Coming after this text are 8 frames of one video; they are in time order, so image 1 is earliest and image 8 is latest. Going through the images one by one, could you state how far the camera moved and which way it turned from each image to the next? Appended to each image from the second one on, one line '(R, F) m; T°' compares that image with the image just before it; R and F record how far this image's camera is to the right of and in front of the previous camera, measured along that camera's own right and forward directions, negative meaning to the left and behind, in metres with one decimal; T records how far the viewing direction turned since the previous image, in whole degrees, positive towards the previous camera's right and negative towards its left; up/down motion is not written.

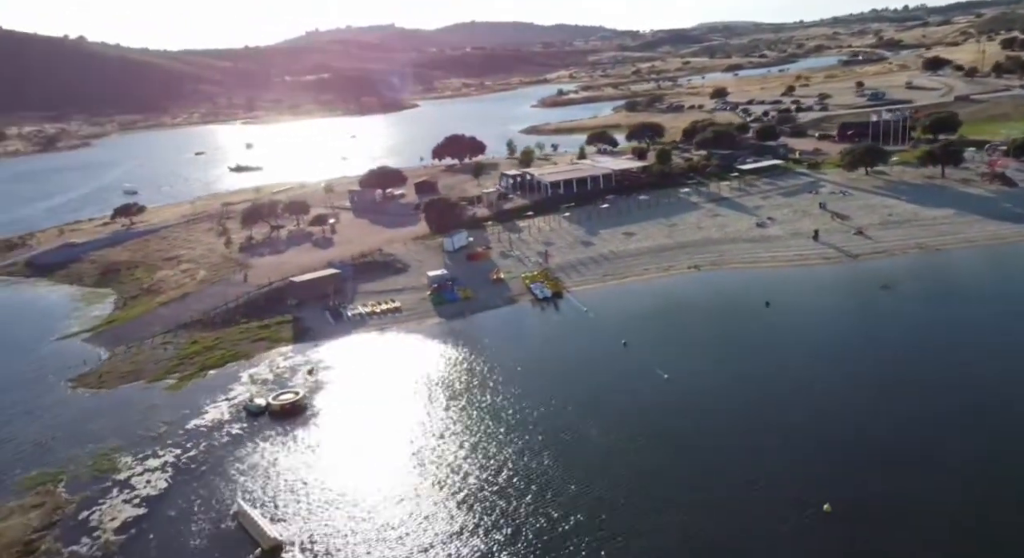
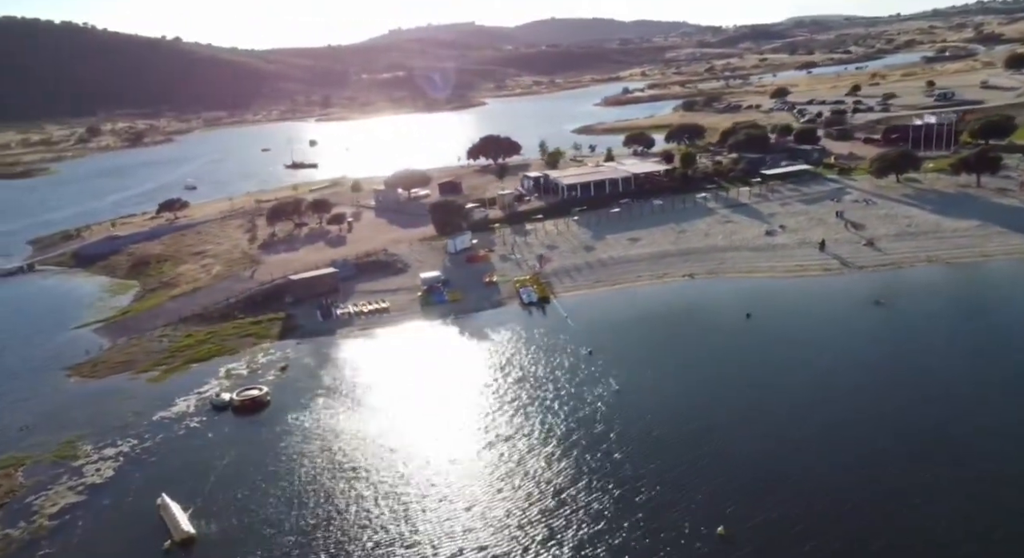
(+4.1, +0.1) m; -5°
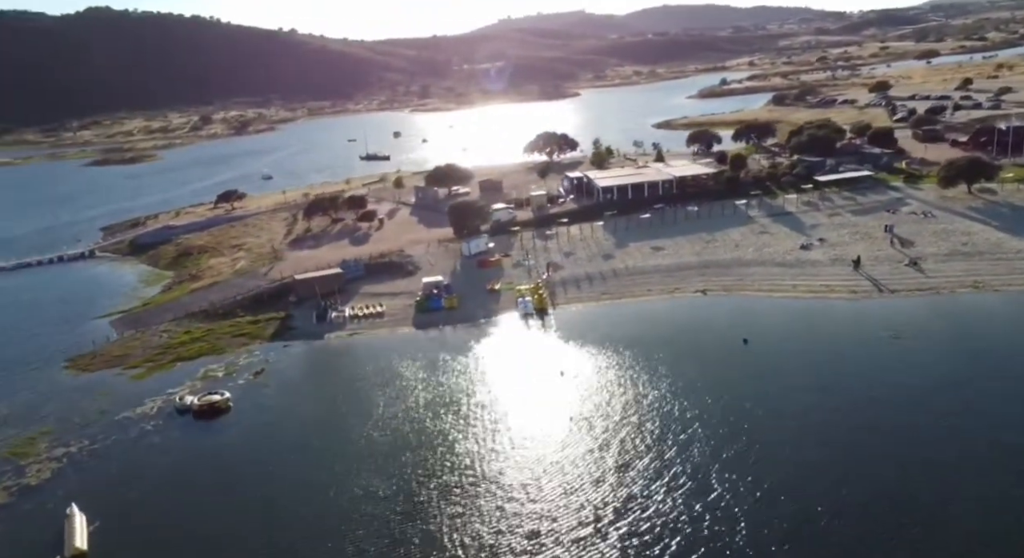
(+4.6, +1.9) m; -7°
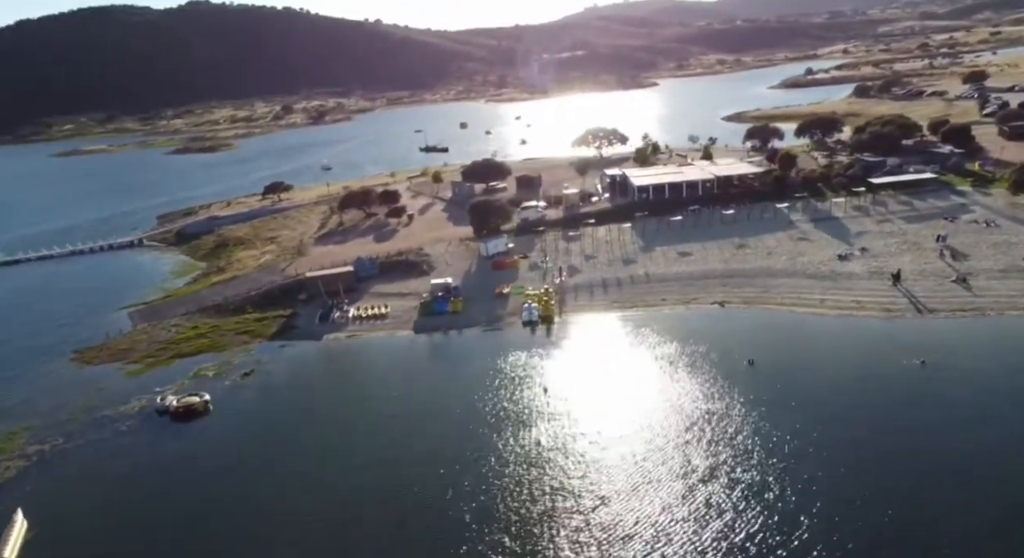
(+3.2, +1.7) m; -5°
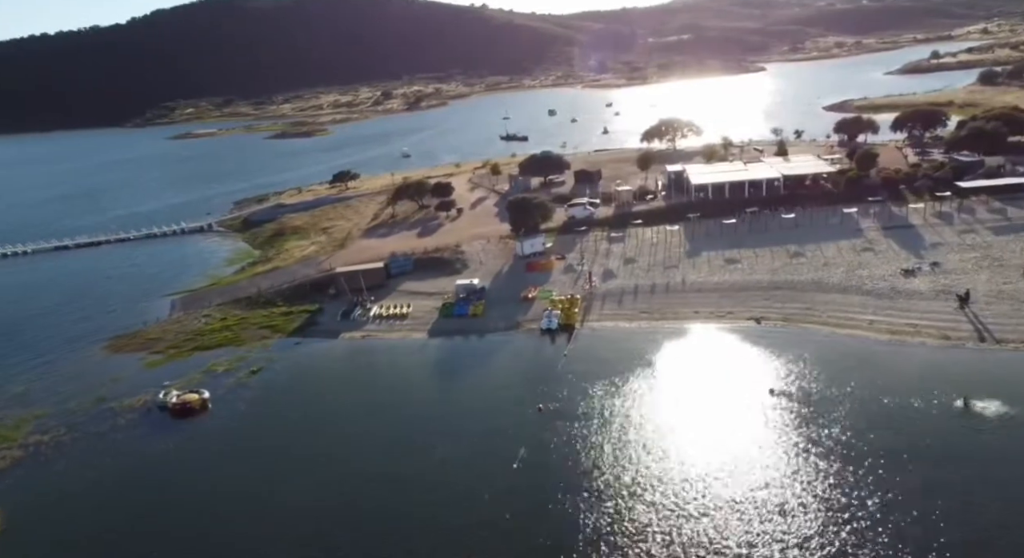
(+3.3, +1.8) m; -7°
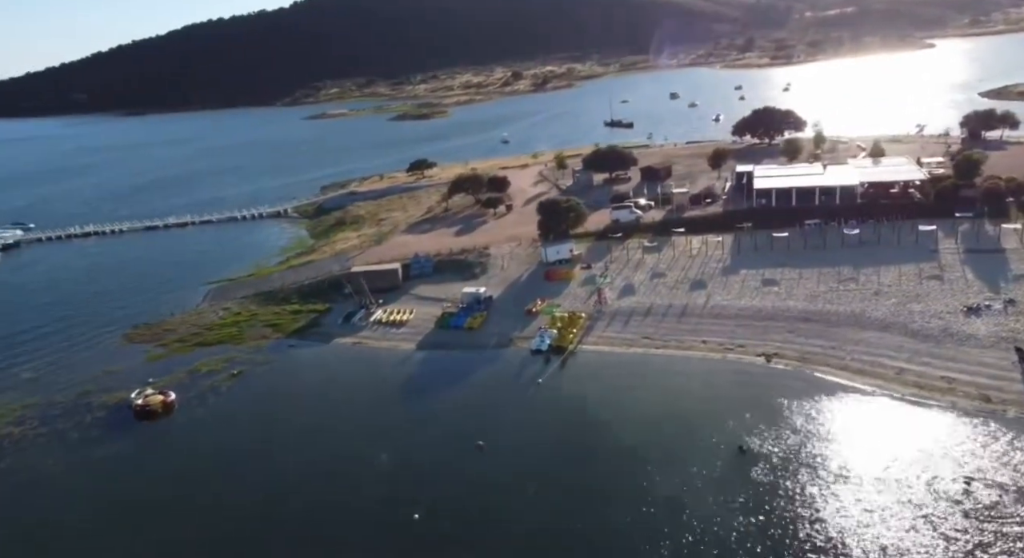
(+5.8, +2.5) m; -9°
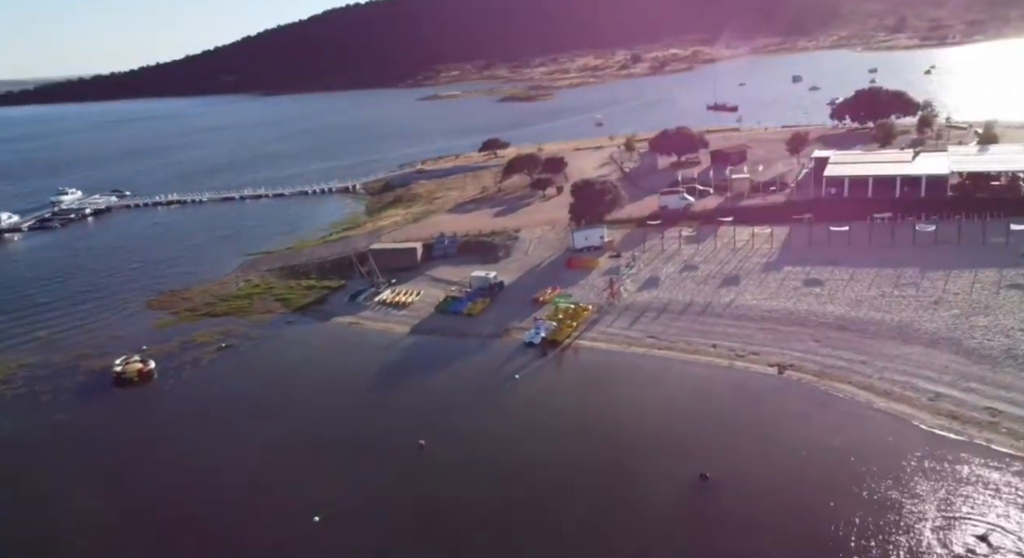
(+4.9, +2.7) m; -9°
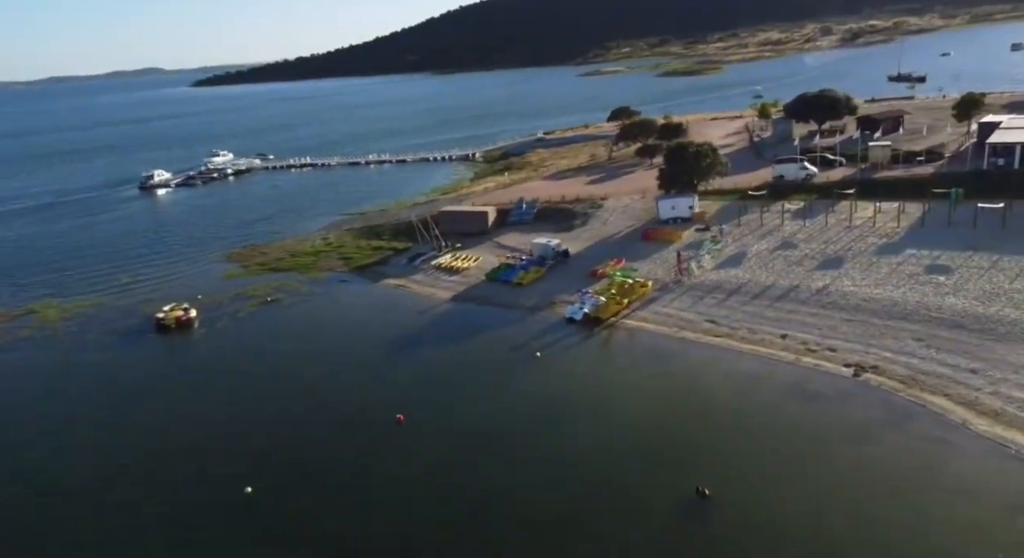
(+4.5, +3.4) m; -13°
